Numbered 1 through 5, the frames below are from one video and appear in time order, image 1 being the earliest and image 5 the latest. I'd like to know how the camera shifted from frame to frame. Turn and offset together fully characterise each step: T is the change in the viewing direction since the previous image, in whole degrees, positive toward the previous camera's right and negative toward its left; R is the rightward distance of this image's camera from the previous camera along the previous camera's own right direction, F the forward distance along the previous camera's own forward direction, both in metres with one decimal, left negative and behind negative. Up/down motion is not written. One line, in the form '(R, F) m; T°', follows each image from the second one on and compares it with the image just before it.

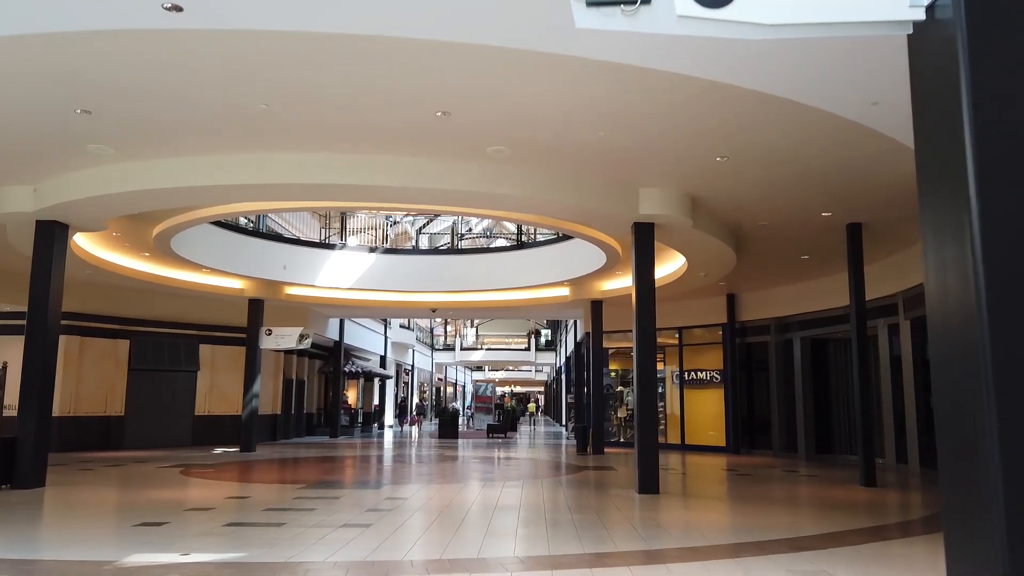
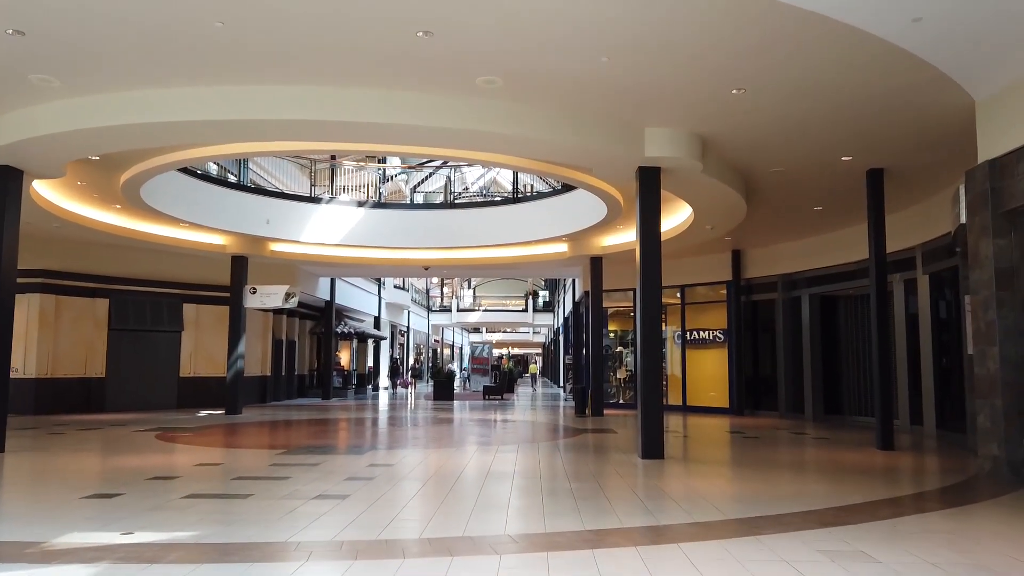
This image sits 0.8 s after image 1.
(0.0, +0.8) m; 0°
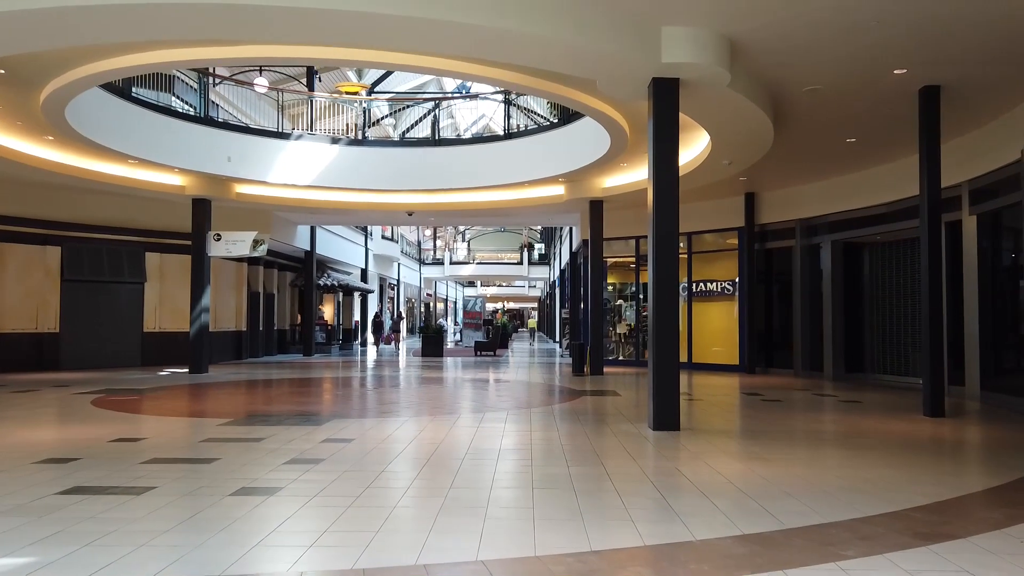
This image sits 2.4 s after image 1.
(+0.1, +1.6) m; 0°
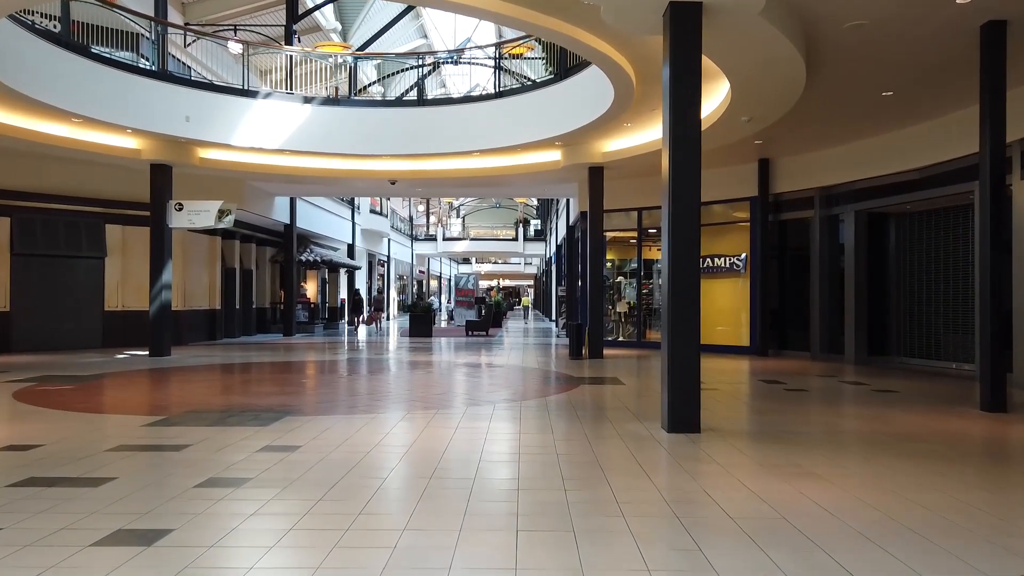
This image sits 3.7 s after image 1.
(+0.1, +1.4) m; 0°
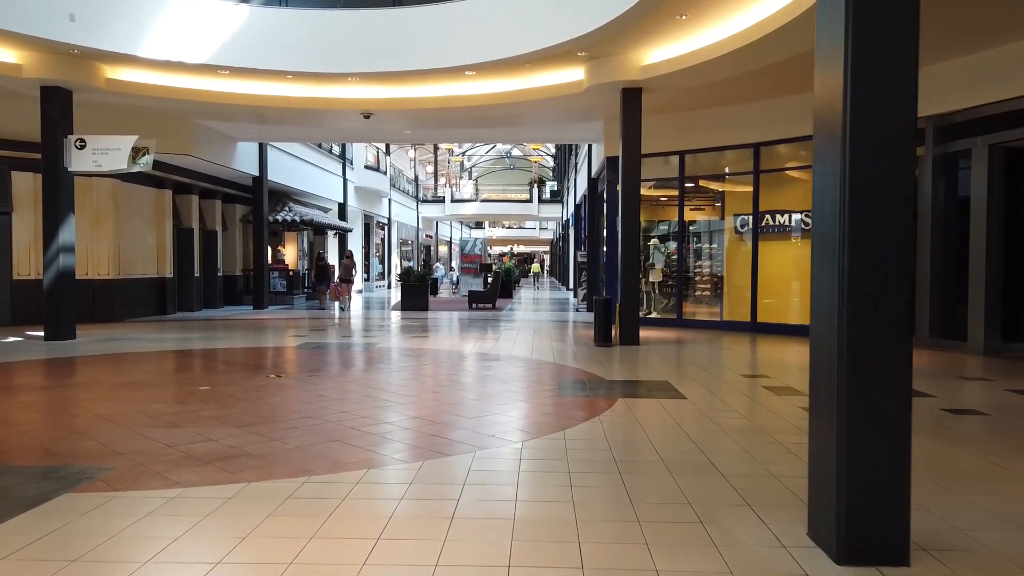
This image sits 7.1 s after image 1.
(+0.1, +3.4) m; -1°
